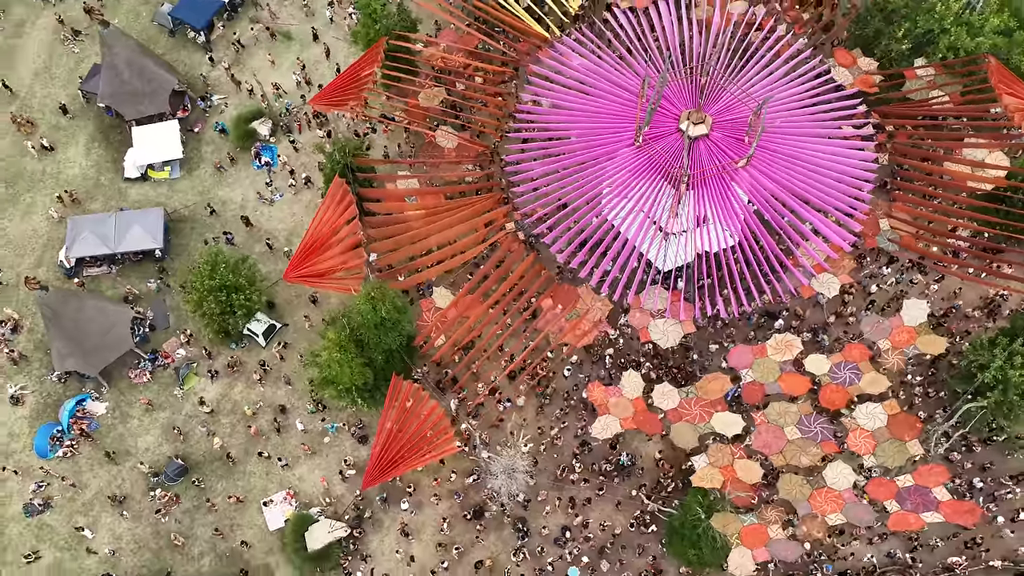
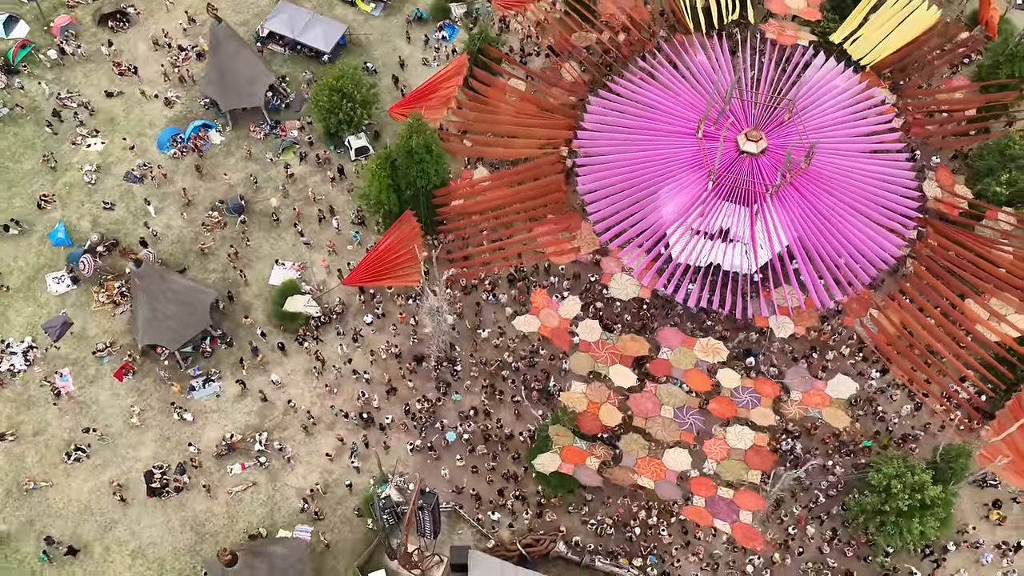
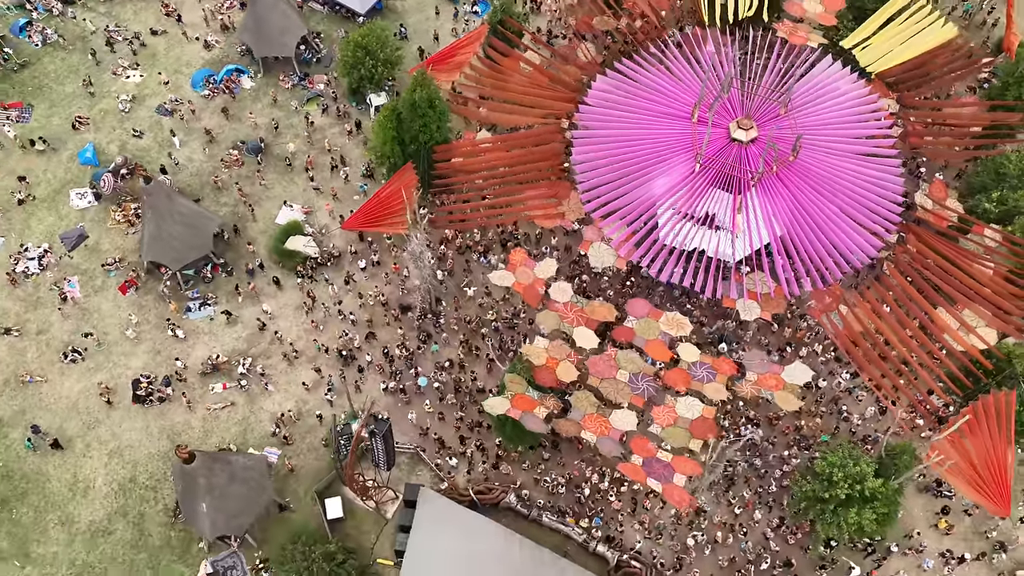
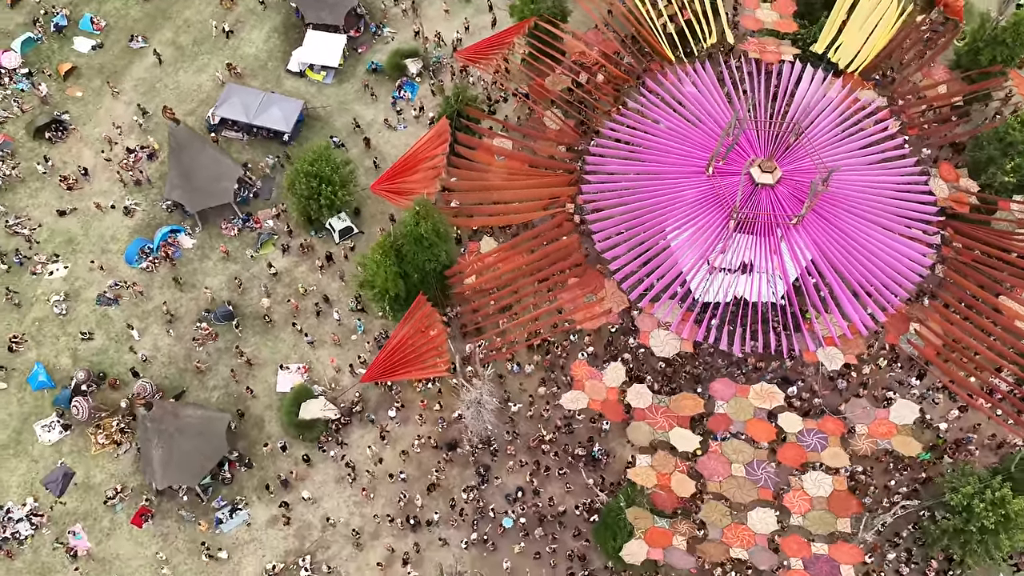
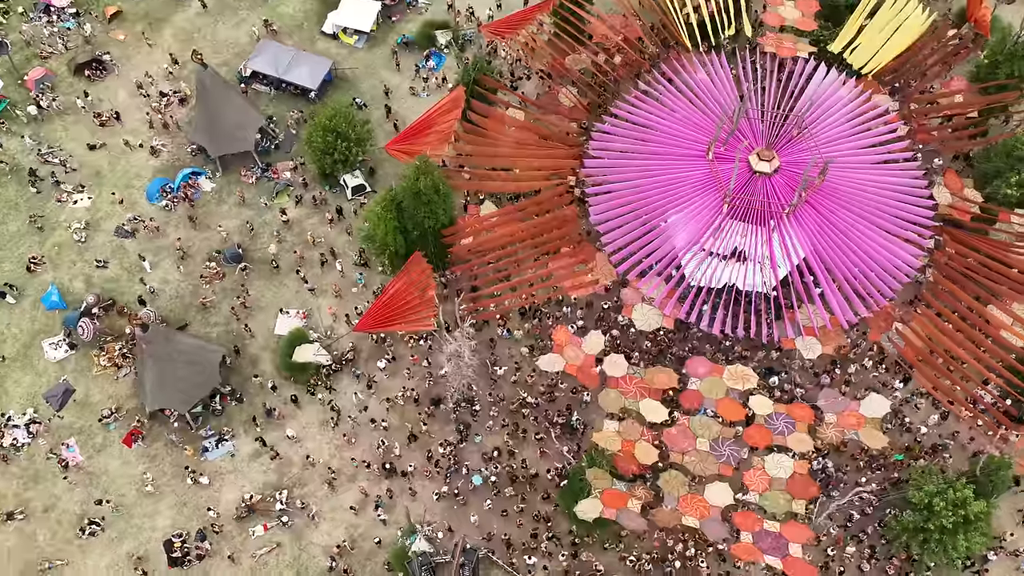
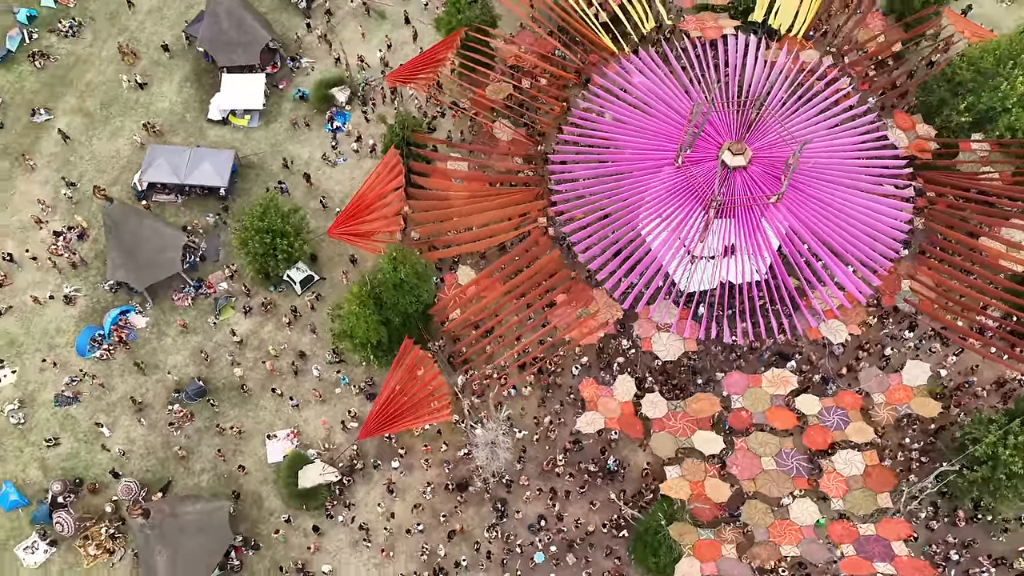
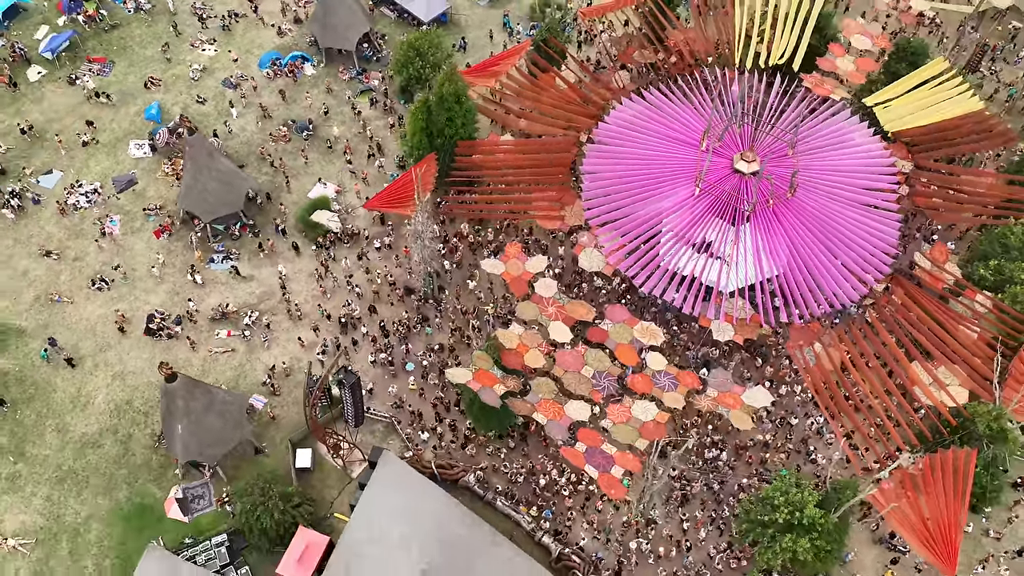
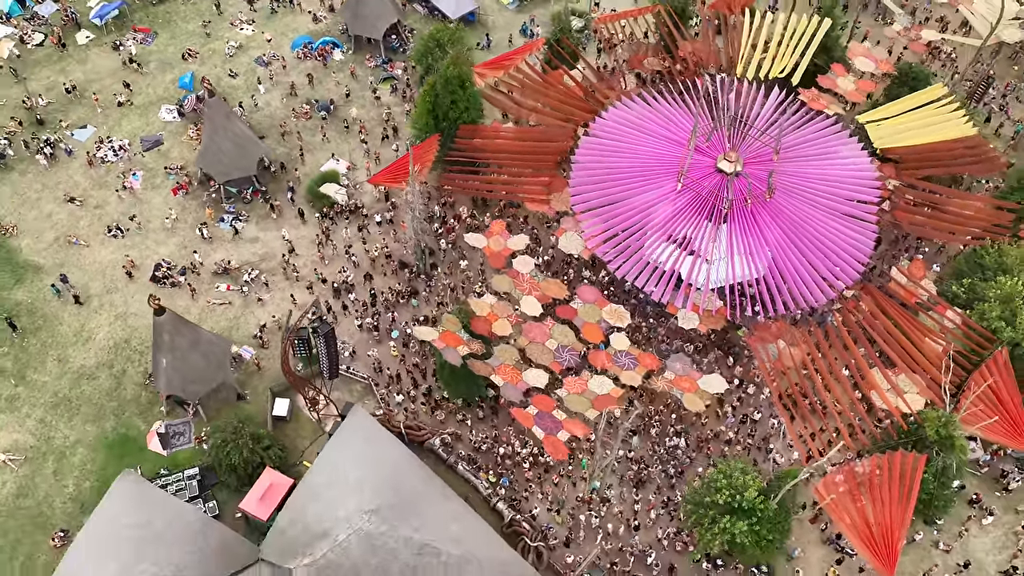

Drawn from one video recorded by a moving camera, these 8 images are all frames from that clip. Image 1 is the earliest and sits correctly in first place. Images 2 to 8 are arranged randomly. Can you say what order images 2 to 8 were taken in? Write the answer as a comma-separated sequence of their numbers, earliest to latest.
6, 4, 5, 2, 3, 7, 8
